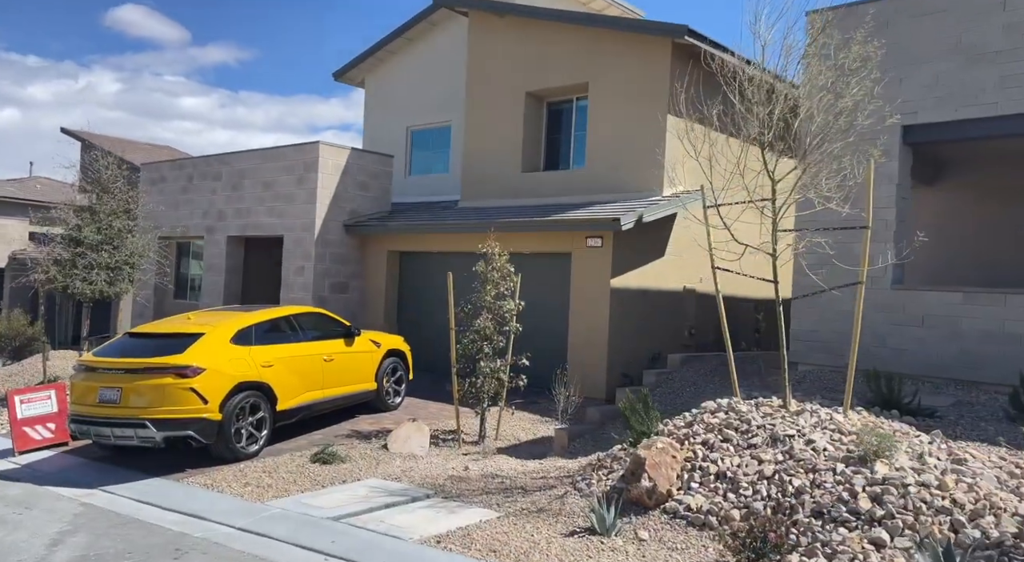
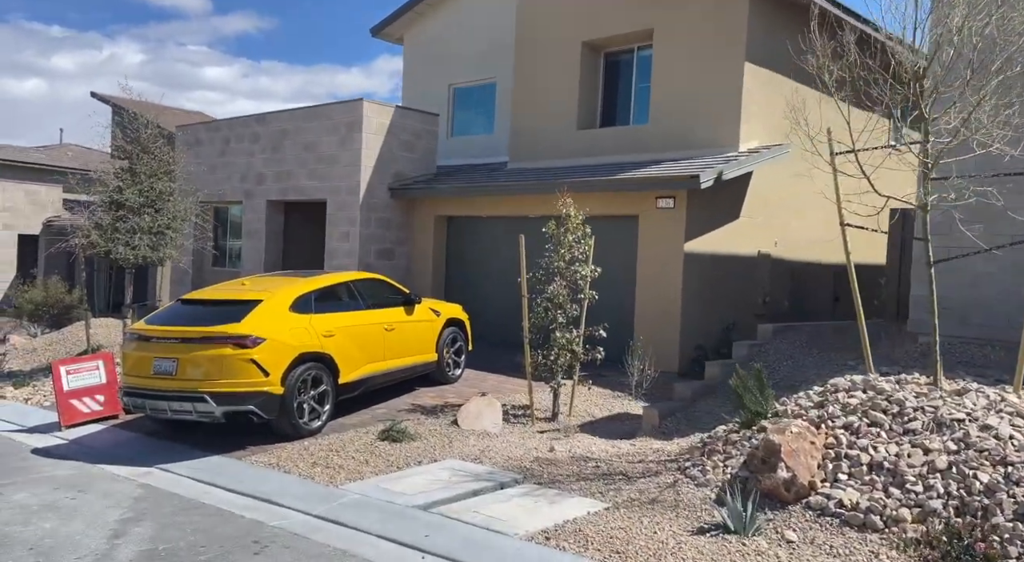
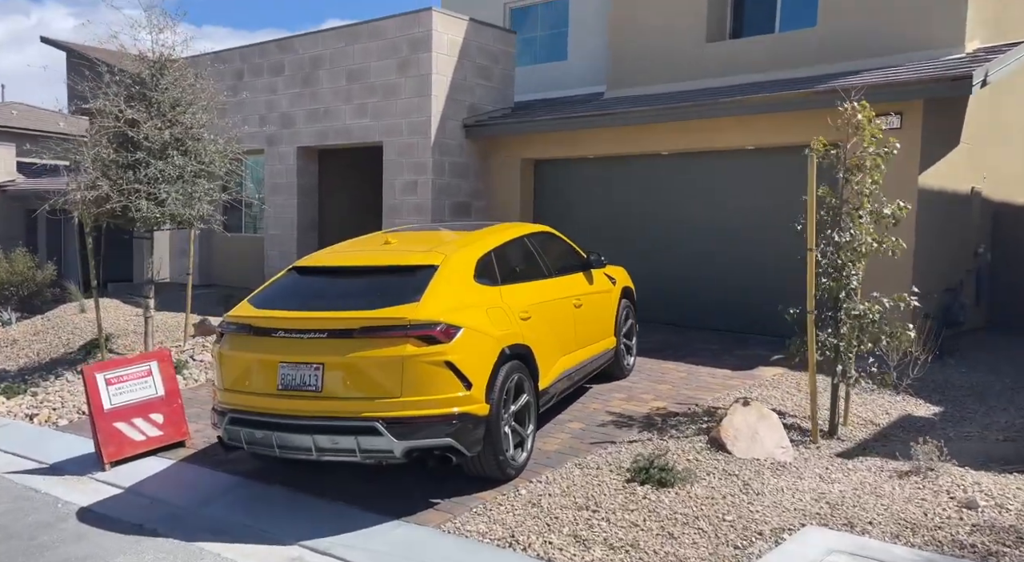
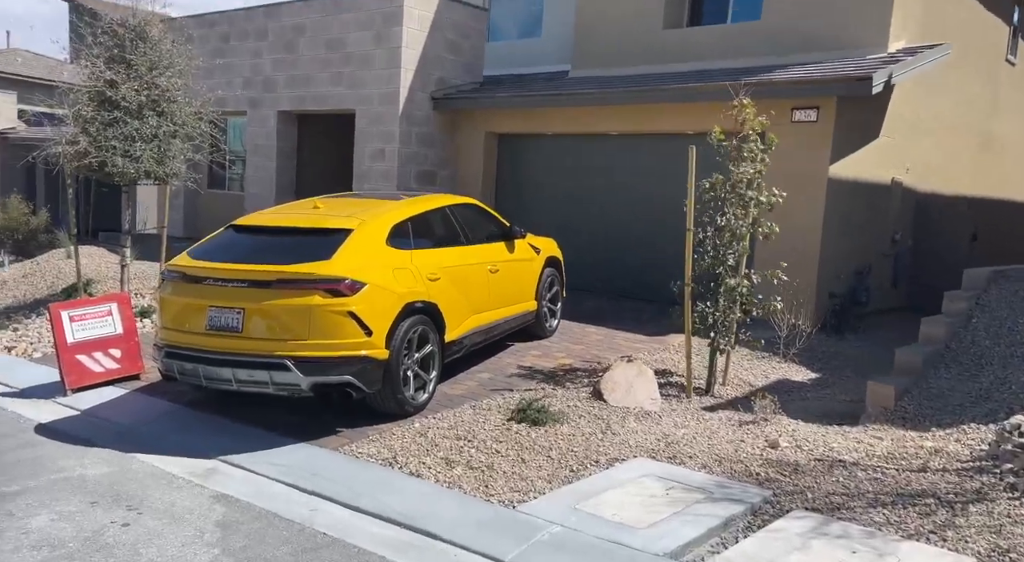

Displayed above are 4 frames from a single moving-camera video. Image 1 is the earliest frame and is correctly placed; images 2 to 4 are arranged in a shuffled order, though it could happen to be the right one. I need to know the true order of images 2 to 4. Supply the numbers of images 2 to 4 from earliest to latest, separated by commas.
2, 4, 3
